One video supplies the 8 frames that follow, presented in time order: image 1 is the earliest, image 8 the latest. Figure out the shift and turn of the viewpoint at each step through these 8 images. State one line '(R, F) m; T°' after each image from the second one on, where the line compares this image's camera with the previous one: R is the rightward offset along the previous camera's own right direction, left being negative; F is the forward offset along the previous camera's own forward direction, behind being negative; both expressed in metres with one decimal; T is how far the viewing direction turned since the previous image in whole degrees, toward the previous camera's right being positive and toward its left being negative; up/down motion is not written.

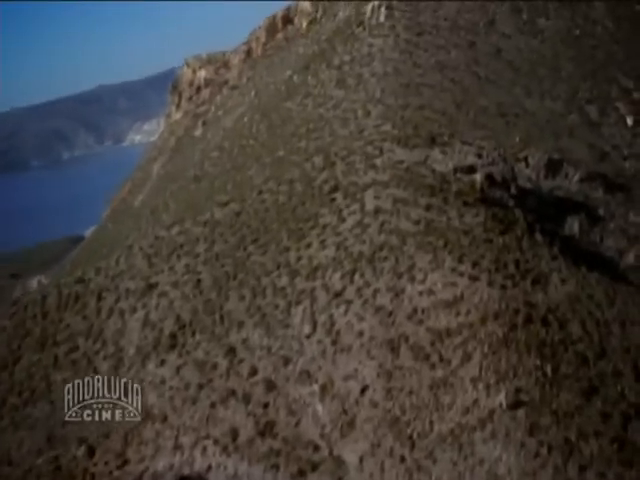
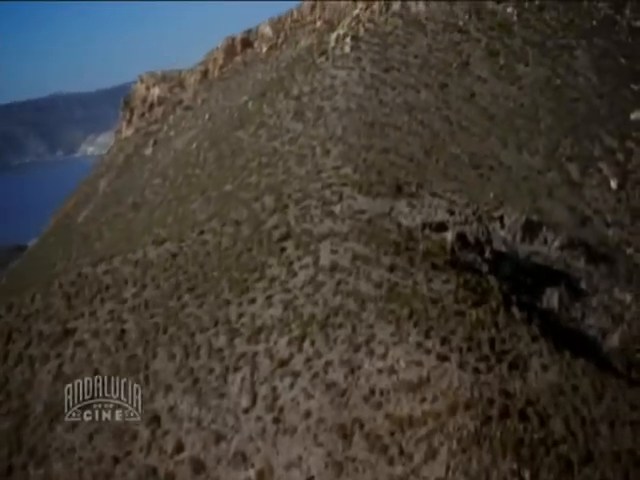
(-0.1, +1.8) m; +4°
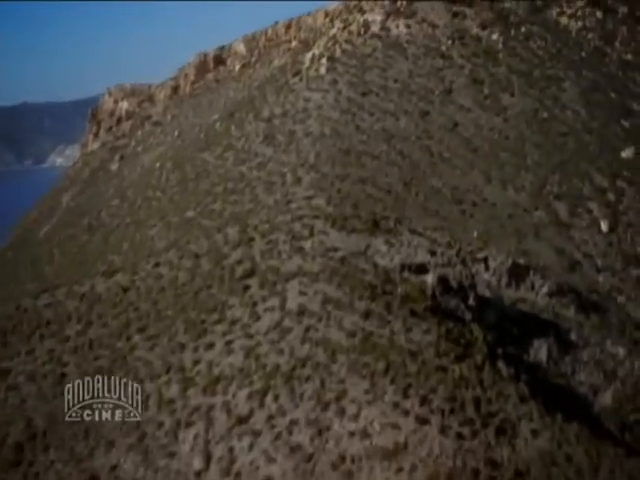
(0.0, +1.2) m; +2°
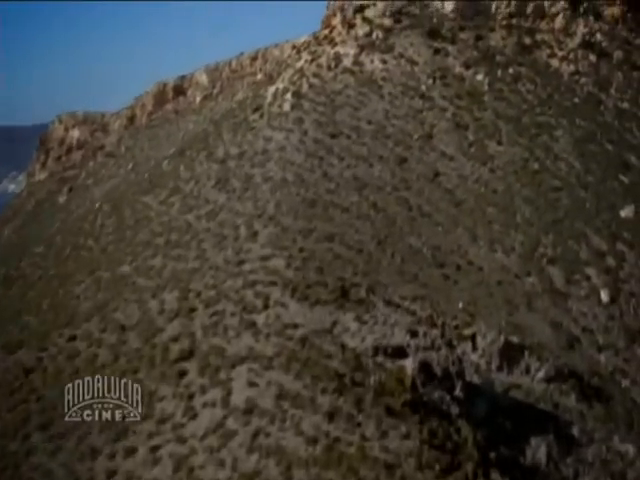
(0.0, +2.2) m; +2°
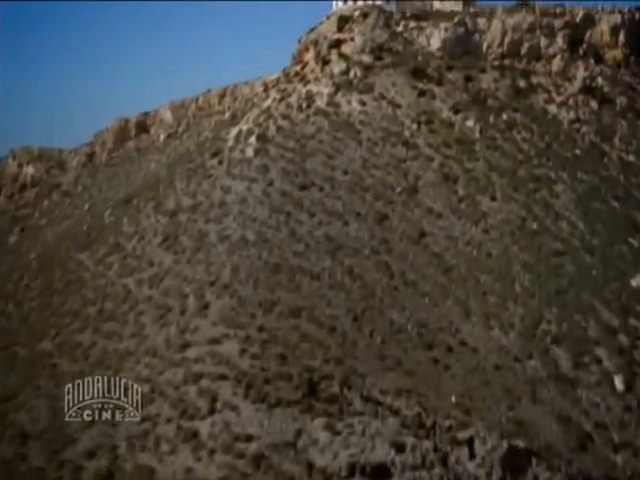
(+0.1, +2.1) m; +2°
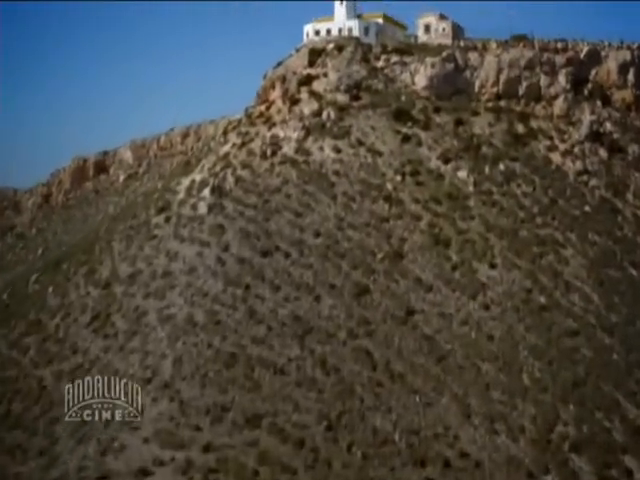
(0.0, +2.1) m; +2°
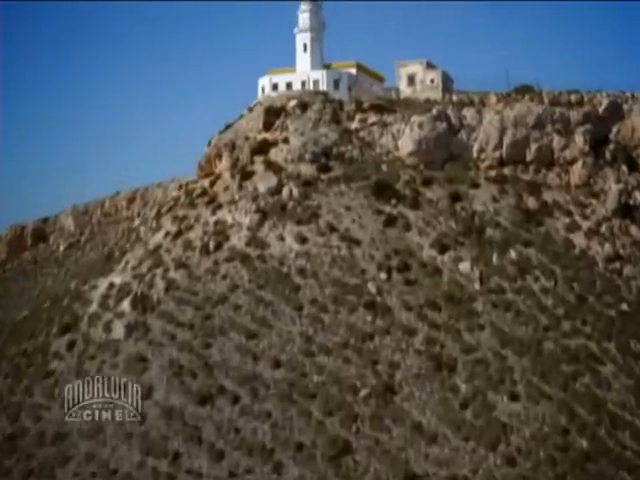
(+0.1, +2.8) m; +2°
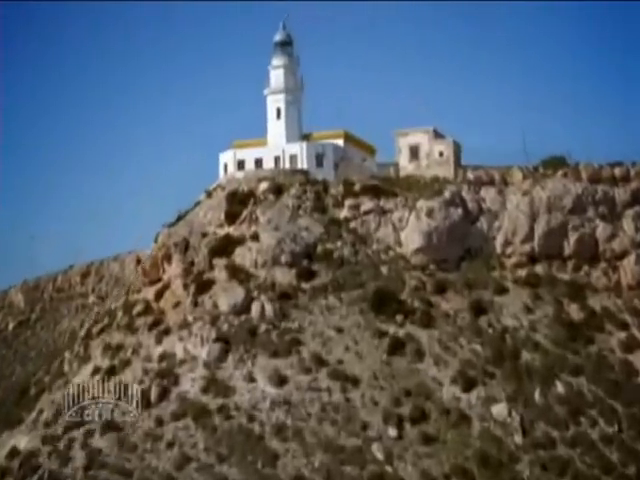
(-0.1, +2.4) m; +2°
